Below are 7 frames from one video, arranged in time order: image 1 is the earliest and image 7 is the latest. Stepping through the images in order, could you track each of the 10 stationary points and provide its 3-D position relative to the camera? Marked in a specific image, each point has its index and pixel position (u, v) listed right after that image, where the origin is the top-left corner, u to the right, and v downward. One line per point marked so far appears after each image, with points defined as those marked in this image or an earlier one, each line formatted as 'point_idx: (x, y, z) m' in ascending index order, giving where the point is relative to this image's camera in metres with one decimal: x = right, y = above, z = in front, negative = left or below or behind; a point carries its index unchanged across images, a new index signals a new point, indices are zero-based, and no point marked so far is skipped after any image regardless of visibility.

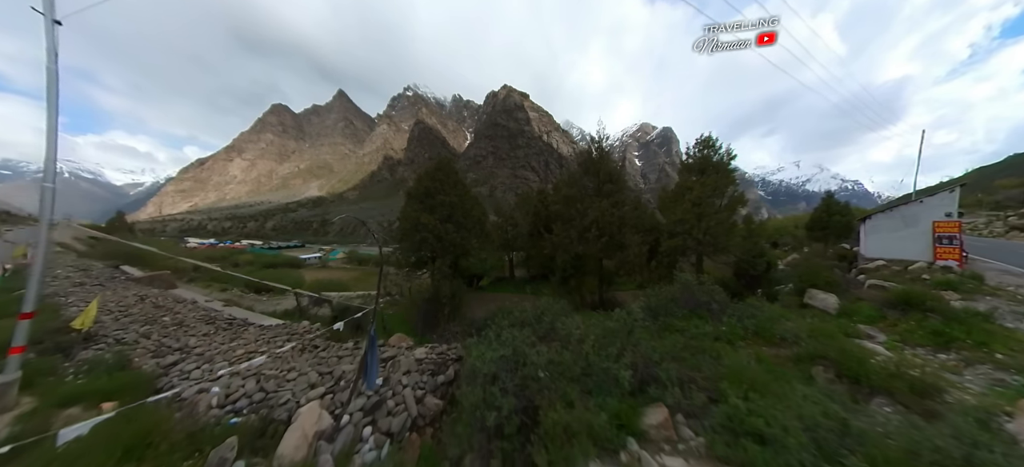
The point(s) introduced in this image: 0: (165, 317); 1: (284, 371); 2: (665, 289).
0: (-14.5, -3.5, +11.5) m
1: (-5.4, -3.2, +6.5) m
2: (+5.2, -1.9, +9.4) m
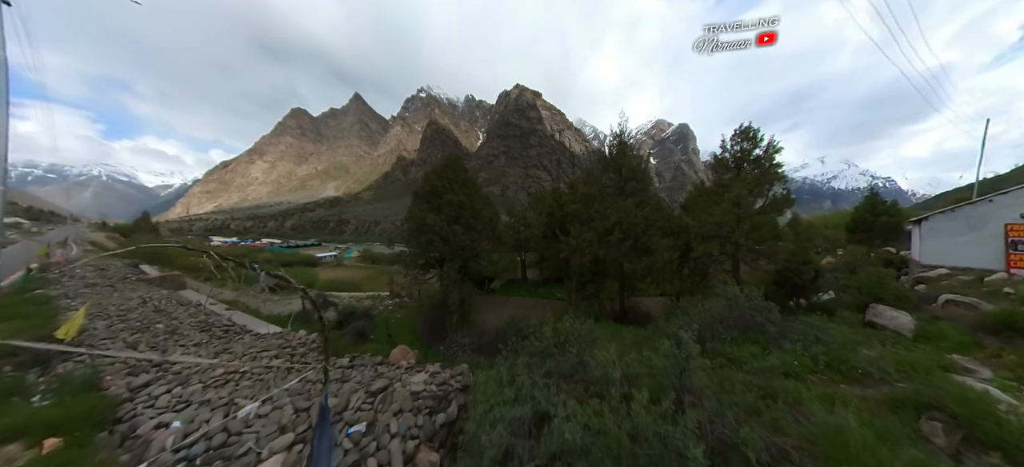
0: (-14.0, -3.6, +11.0) m
1: (-5.1, -3.3, +5.6) m
2: (+5.6, -2.0, +8.1) m
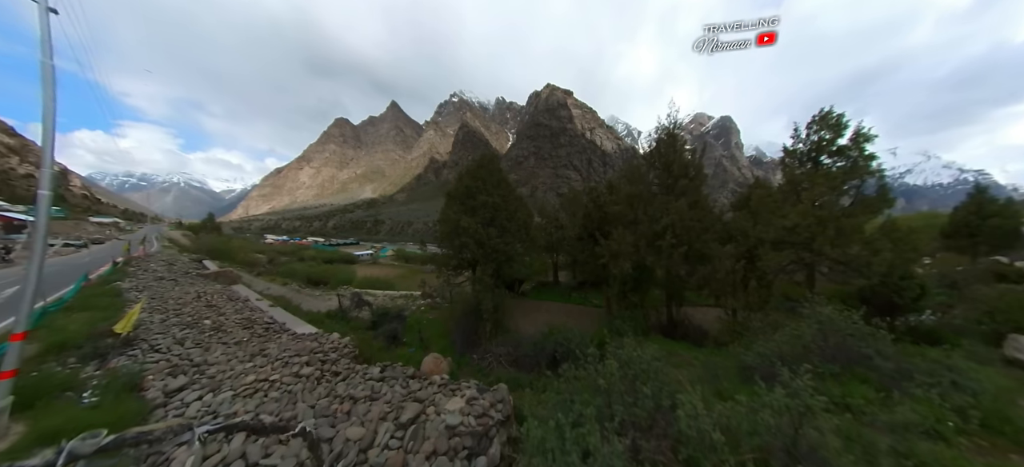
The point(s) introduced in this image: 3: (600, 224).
0: (-12.6, -3.6, +11.6) m
1: (-4.3, -3.4, +5.3) m
2: (+6.6, -2.2, +6.7) m
3: (+5.8, +0.6, +18.1) m
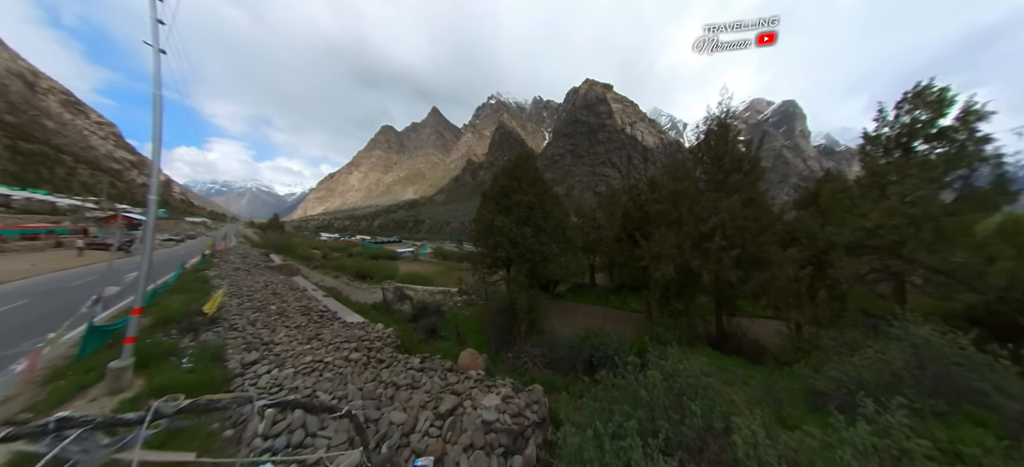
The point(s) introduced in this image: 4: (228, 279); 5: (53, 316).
0: (-11.1, -3.6, +13.0) m
1: (-3.6, -3.4, +5.7) m
2: (+7.4, -2.3, +5.8) m
3: (+7.9, +0.6, +17.1) m
4: (-18.5, -2.9, +18.0) m
5: (-19.2, -3.2, +11.5) m
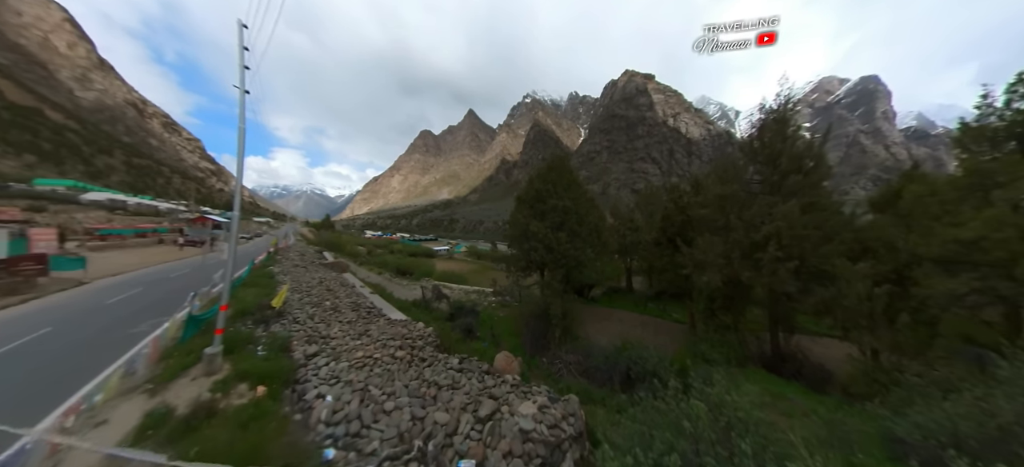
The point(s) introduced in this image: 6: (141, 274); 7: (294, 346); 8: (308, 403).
0: (-9.4, -3.8, +14.3) m
1: (-2.8, -3.7, +6.2) m
2: (+8.1, -2.6, +5.0) m
3: (+10.0, +0.3, +16.2) m
4: (-16.2, -3.1, +20.1) m
5: (-17.6, -3.4, +13.8) m
6: (-26.2, -2.8, +19.3) m
7: (-7.2, -3.8, +9.1) m
8: (-4.5, -3.8, +6.1) m
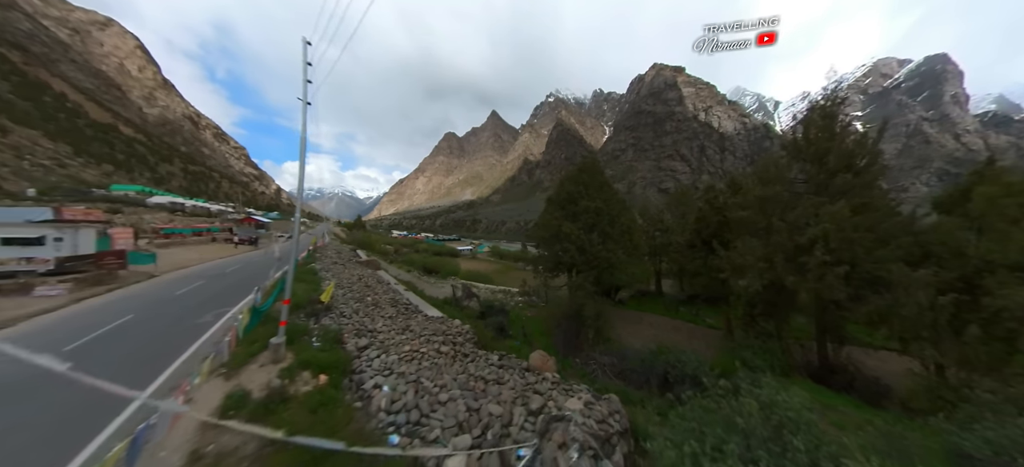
0: (-7.8, -3.8, +15.3) m
1: (-1.8, -3.7, +6.7) m
2: (+9.0, -2.7, +4.7) m
3: (+11.8, +0.2, +15.7) m
4: (-14.1, -3.1, +21.6) m
5: (-16.0, -3.4, +15.4) m
6: (-24.1, -2.8, +21.6) m
7: (-5.9, -3.8, +10.0) m
8: (-3.5, -3.9, +6.7) m
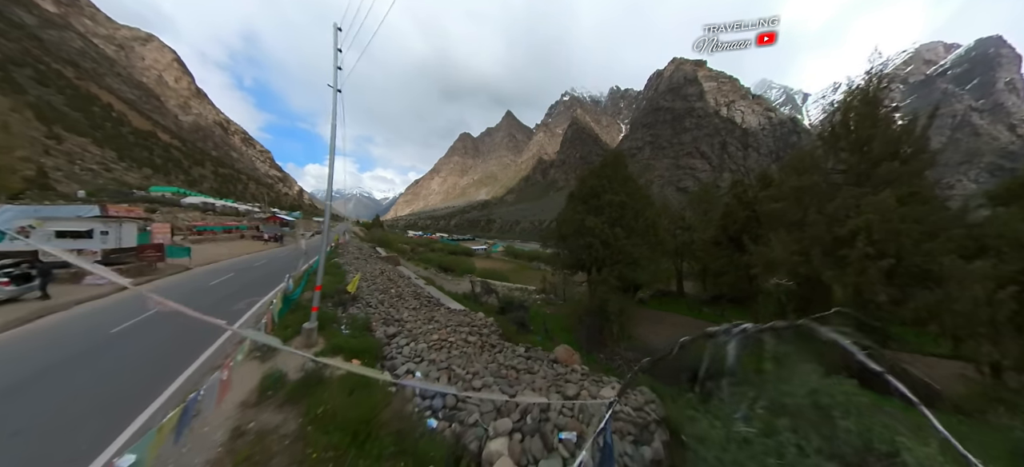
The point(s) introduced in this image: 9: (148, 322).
0: (-6.6, -3.5, +15.7) m
1: (-1.1, -3.5, +6.8) m
2: (+9.6, -2.4, +4.3) m
3: (+12.9, +0.5, +15.2) m
4: (-12.6, -2.8, +22.3) m
5: (-14.8, -3.1, +16.2) m
6: (-22.6, -2.5, +22.8) m
7: (-5.0, -3.5, +10.3) m
8: (-2.7, -3.6, +6.9) m
9: (-12.8, -3.1, +9.8) m
